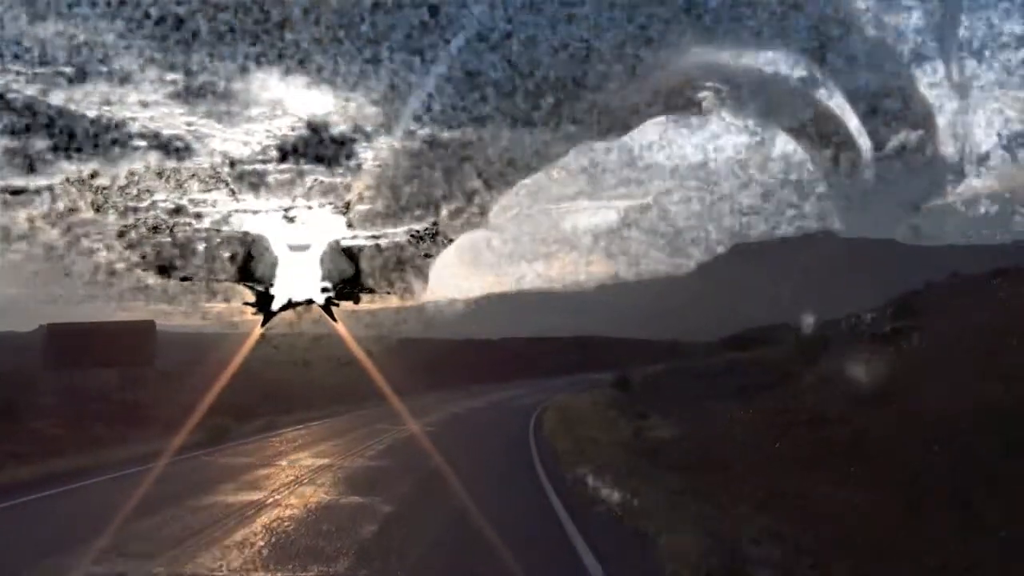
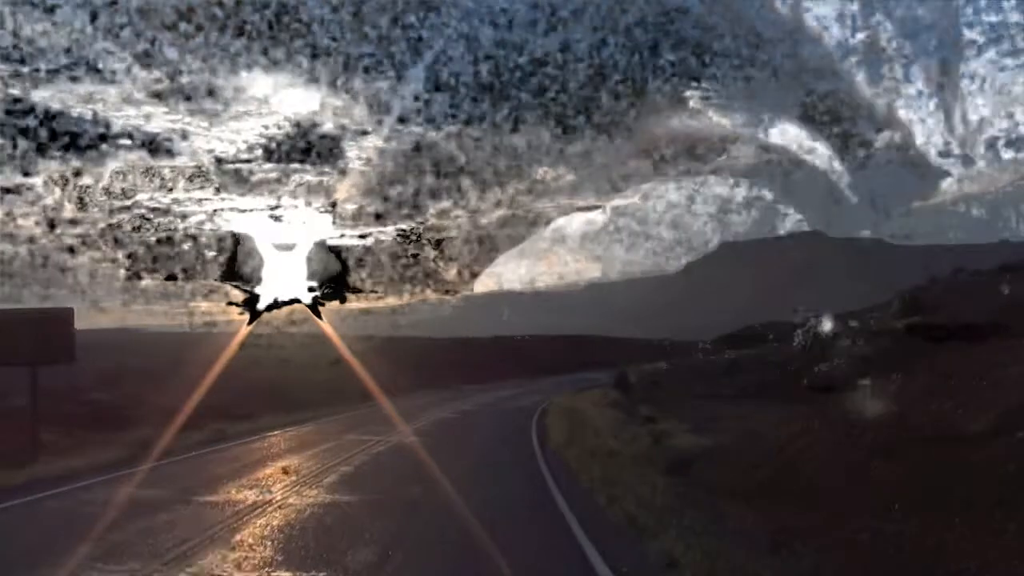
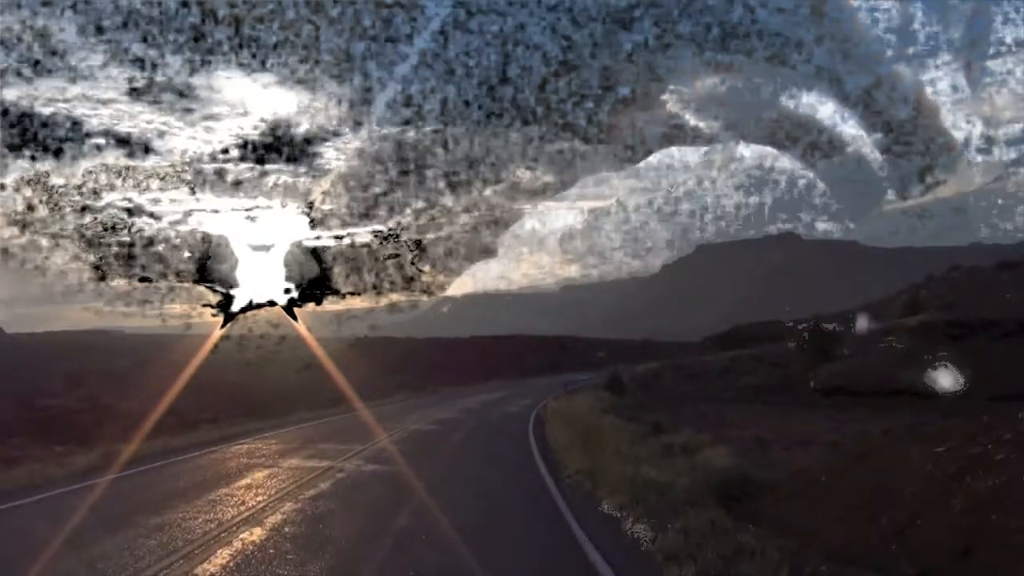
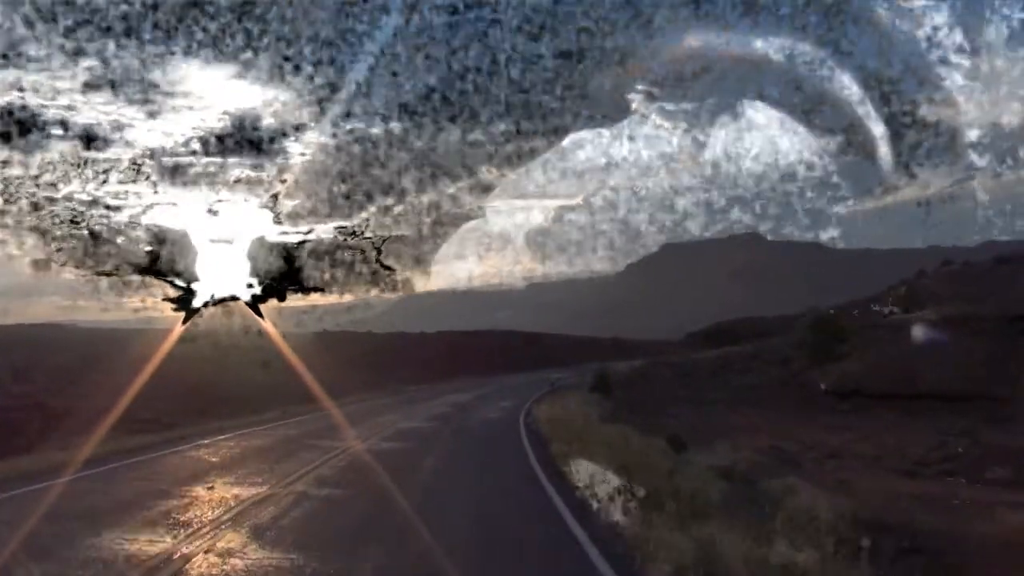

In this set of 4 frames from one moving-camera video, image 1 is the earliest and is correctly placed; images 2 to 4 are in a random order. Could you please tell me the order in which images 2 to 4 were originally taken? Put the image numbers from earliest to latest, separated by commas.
2, 3, 4
